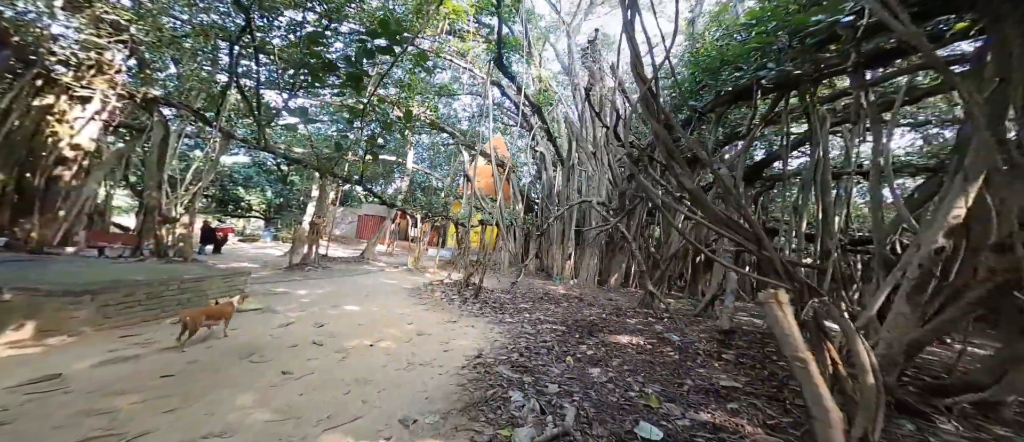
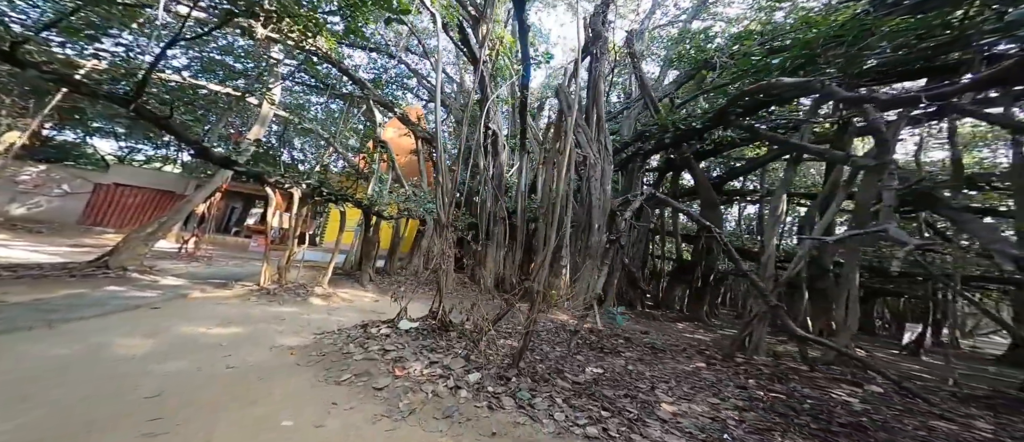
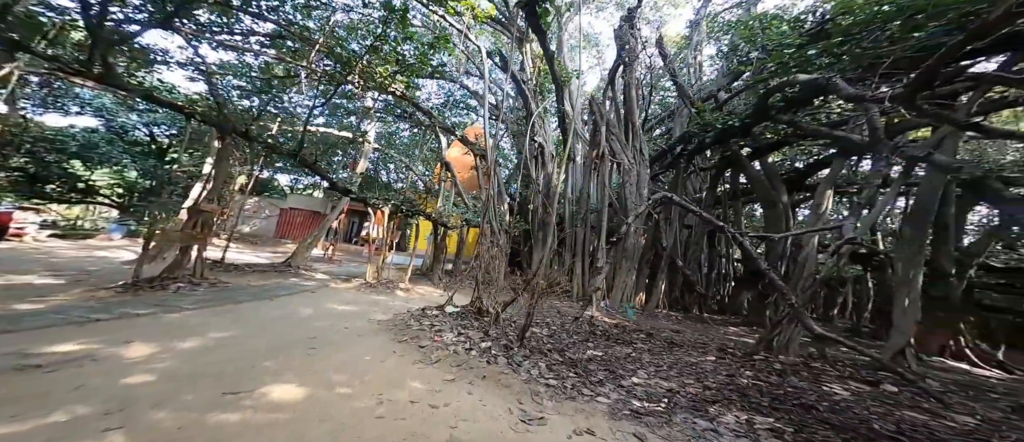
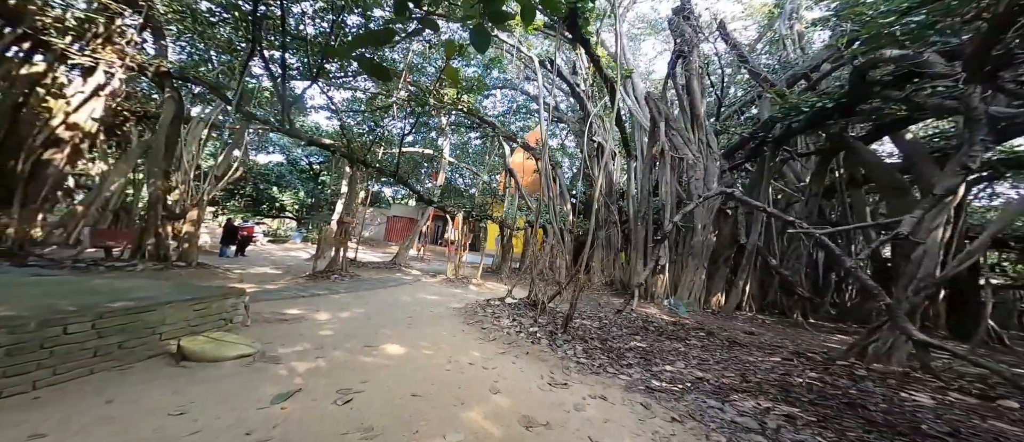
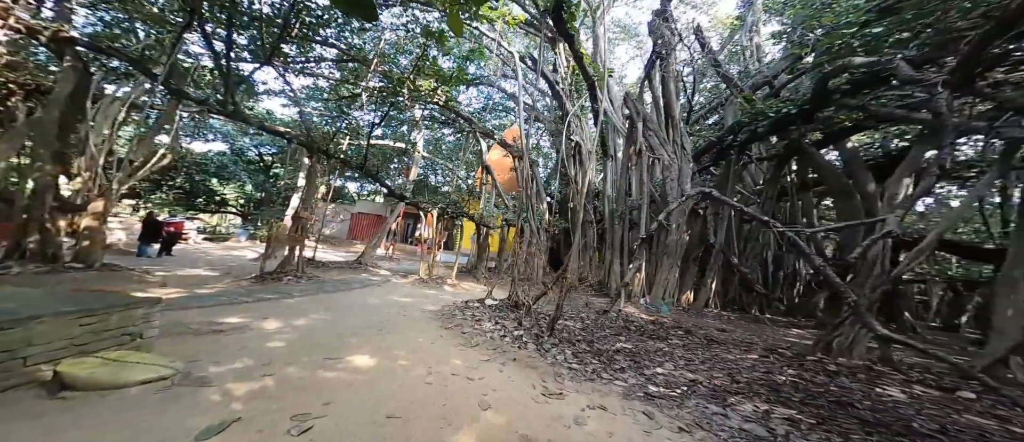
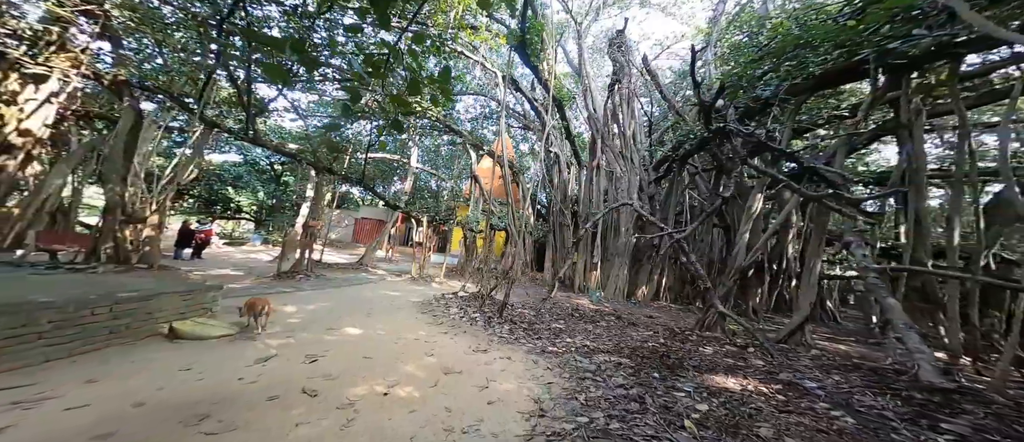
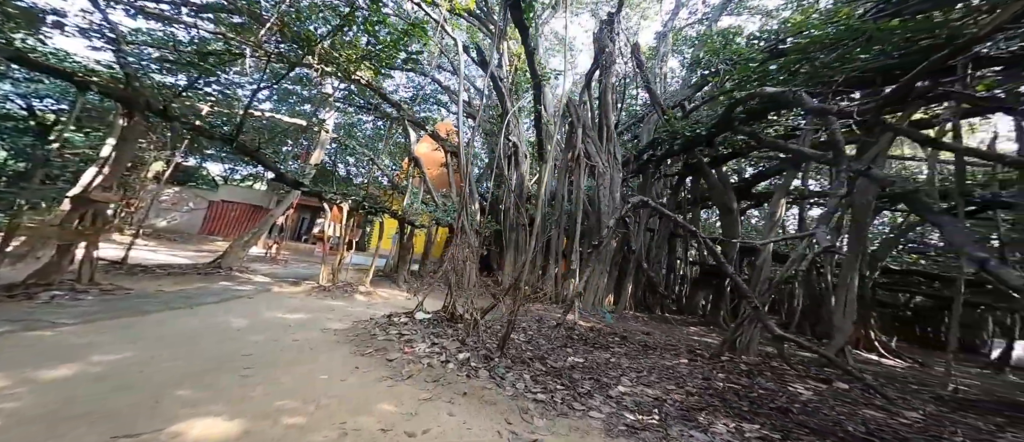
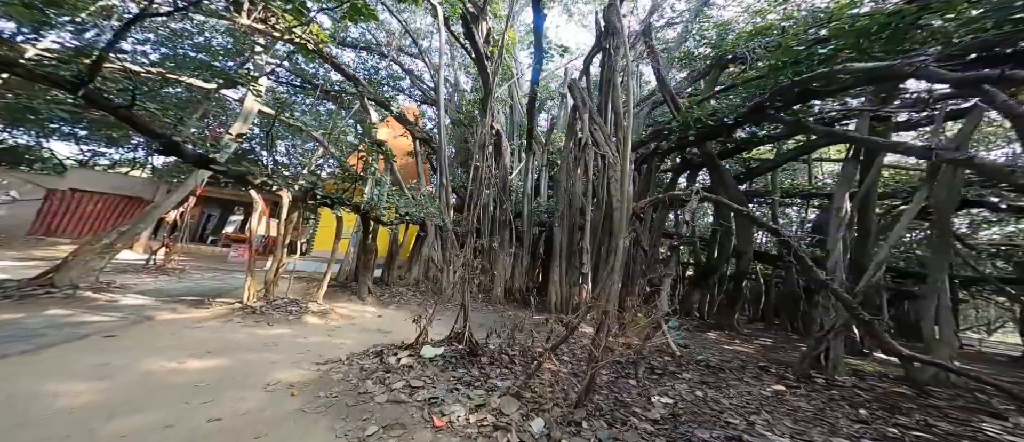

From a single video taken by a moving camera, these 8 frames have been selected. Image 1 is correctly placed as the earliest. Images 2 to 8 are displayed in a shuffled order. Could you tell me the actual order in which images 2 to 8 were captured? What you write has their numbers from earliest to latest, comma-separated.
6, 4, 5, 3, 7, 2, 8
